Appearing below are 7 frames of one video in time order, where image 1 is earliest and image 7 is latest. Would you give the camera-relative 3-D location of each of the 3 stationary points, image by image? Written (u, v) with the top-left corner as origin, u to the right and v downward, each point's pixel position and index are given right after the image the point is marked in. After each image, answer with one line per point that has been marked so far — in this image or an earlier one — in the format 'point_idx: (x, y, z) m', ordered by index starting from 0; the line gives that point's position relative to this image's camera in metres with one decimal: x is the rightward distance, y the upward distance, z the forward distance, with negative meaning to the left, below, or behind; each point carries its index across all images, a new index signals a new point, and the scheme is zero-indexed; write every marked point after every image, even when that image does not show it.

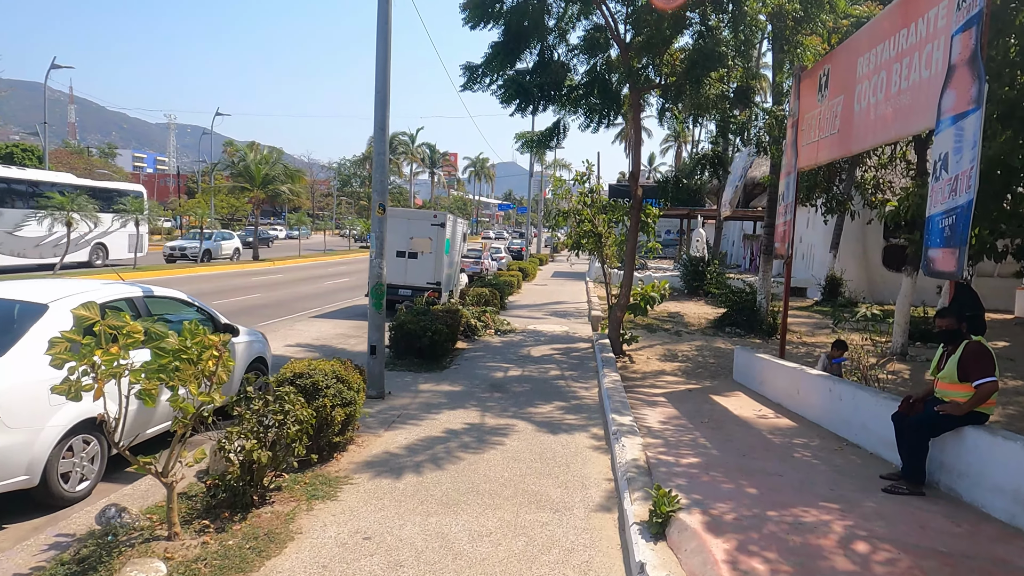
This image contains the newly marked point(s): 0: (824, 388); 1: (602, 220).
0: (+3.3, -1.0, +6.9) m
1: (+1.8, +1.4, +13.6) m
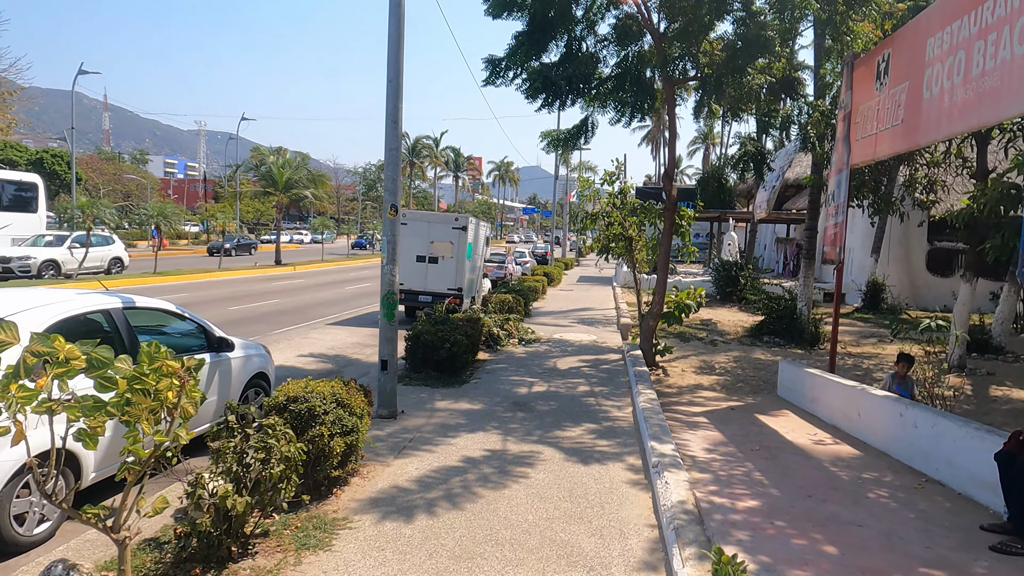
0: (+3.5, -1.1, +6.1) m
1: (+2.3, +1.3, +12.8) m
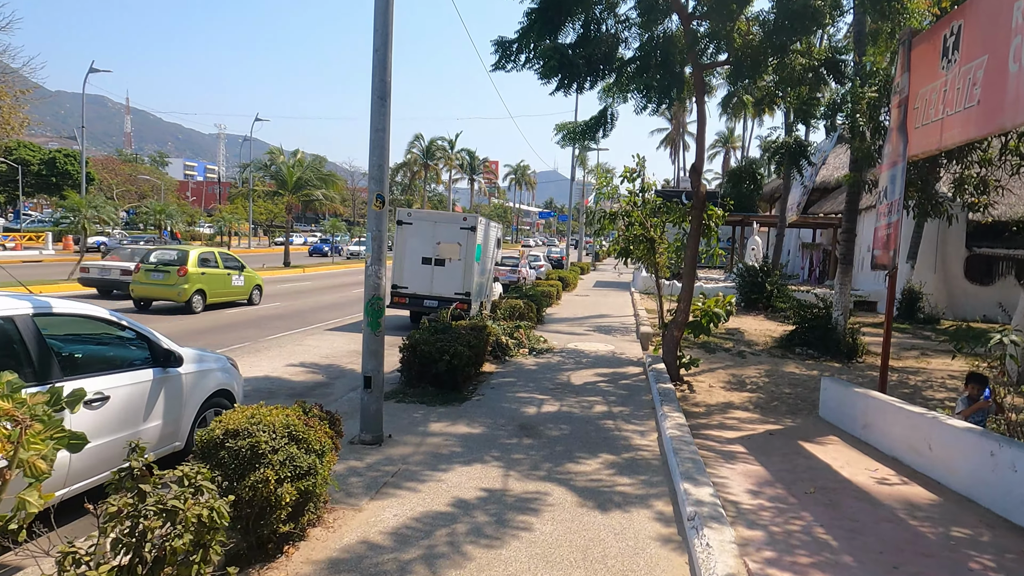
0: (+3.5, -1.2, +5.0) m
1: (+2.5, +1.2, +11.7) m
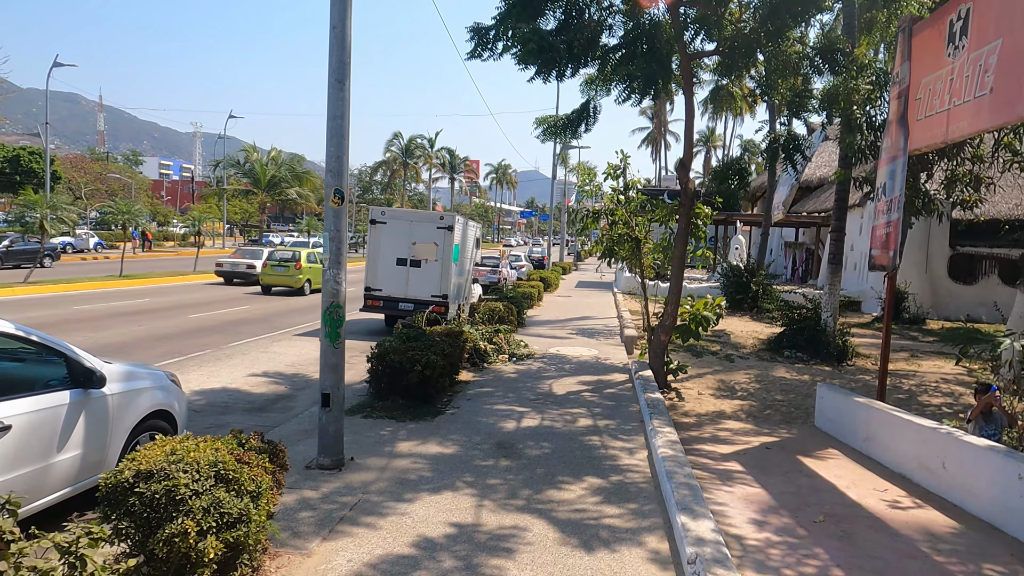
0: (+3.3, -1.2, +4.5) m
1: (+2.2, +1.1, +11.2) m
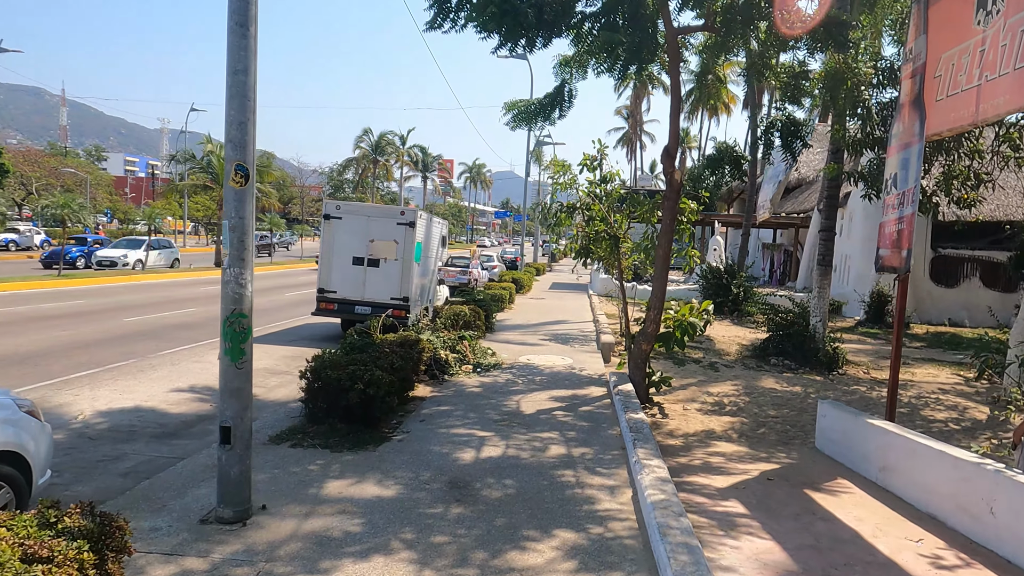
0: (+3.1, -1.3, +3.6) m
1: (+1.6, +1.1, +10.2) m
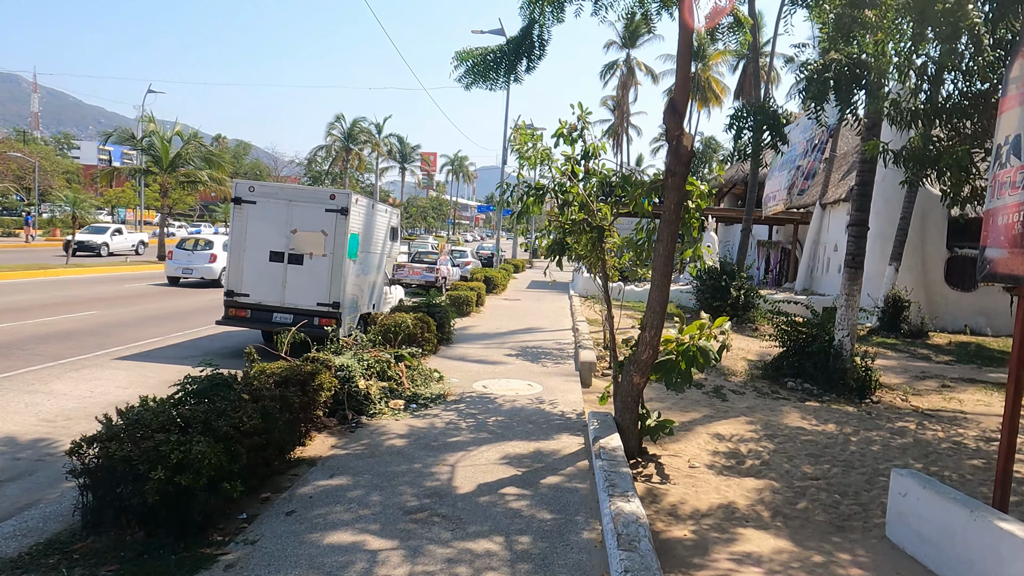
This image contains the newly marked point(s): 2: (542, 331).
0: (+2.6, -1.4, +1.2) m
1: (+1.1, +1.0, +7.8) m
2: (+0.6, -0.8, +13.3) m
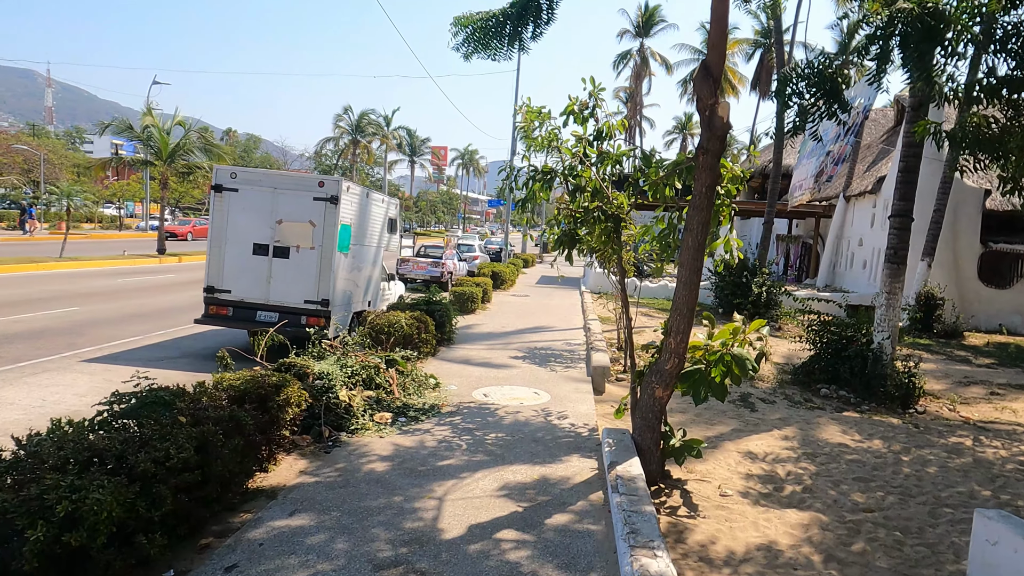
0: (+2.6, -1.5, +0.3) m
1: (+1.1, +1.0, +6.9) m
2: (+0.8, -0.8, +12.4) m
